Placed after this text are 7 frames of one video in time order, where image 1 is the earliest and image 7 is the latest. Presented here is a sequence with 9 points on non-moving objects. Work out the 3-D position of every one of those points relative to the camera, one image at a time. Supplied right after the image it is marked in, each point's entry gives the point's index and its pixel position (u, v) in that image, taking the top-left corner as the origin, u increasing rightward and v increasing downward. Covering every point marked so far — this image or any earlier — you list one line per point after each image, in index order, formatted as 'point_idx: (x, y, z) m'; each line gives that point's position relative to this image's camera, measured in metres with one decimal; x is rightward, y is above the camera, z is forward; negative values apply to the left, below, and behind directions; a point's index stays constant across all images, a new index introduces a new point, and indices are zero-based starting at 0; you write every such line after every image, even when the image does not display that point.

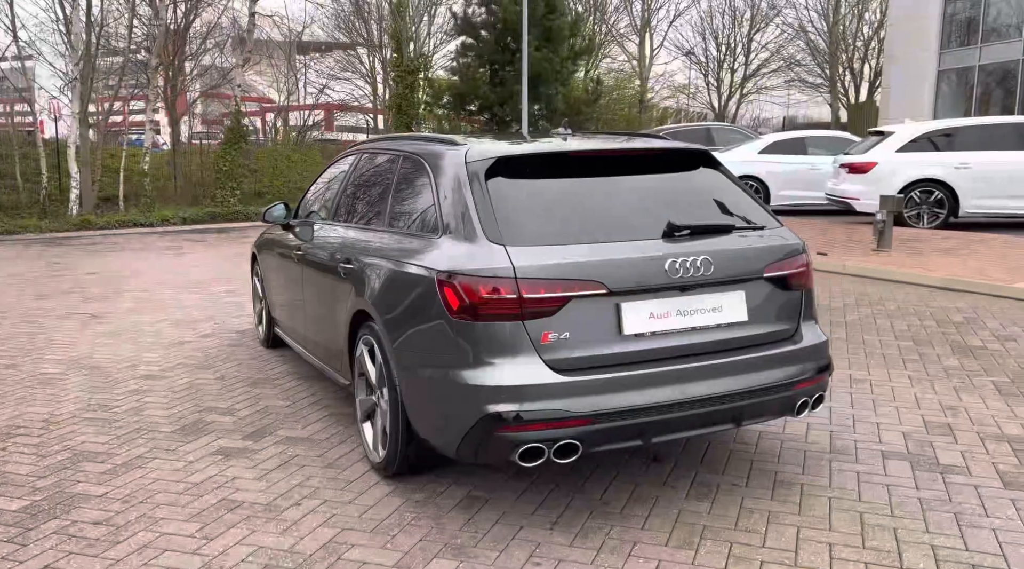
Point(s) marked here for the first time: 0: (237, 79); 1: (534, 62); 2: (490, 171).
0: (-6.2, +4.6, +19.7) m
1: (+0.4, +5.0, +19.9) m
2: (-0.1, +0.5, +4.1) m
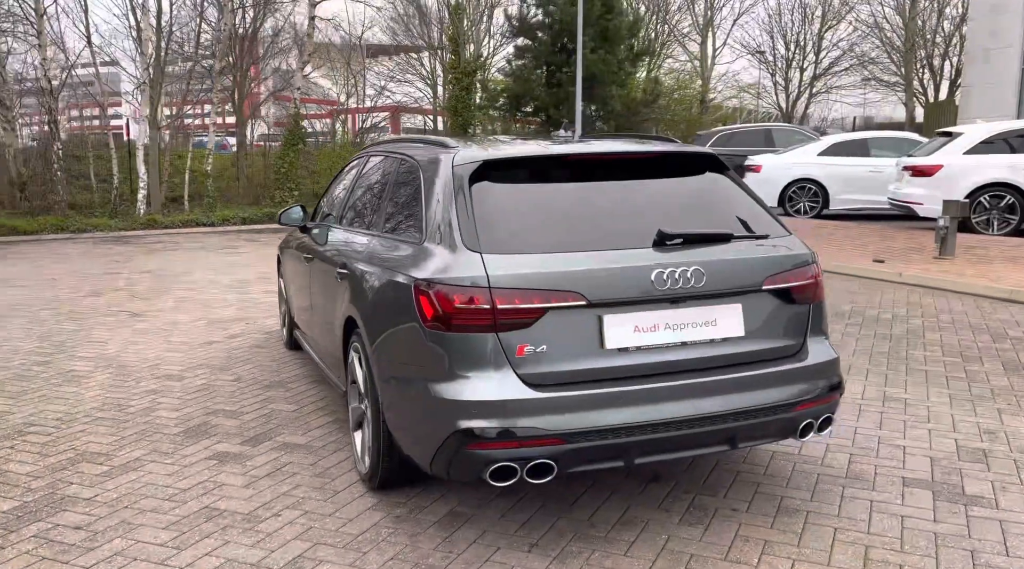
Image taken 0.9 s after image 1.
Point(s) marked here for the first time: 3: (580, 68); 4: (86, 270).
0: (-4.9, +4.6, +20.0) m
1: (+1.7, +4.9, +19.7) m
2: (-0.2, +0.5, +3.9) m
3: (+1.4, +4.4, +18.0) m
4: (-6.0, +0.2, +12.6) m
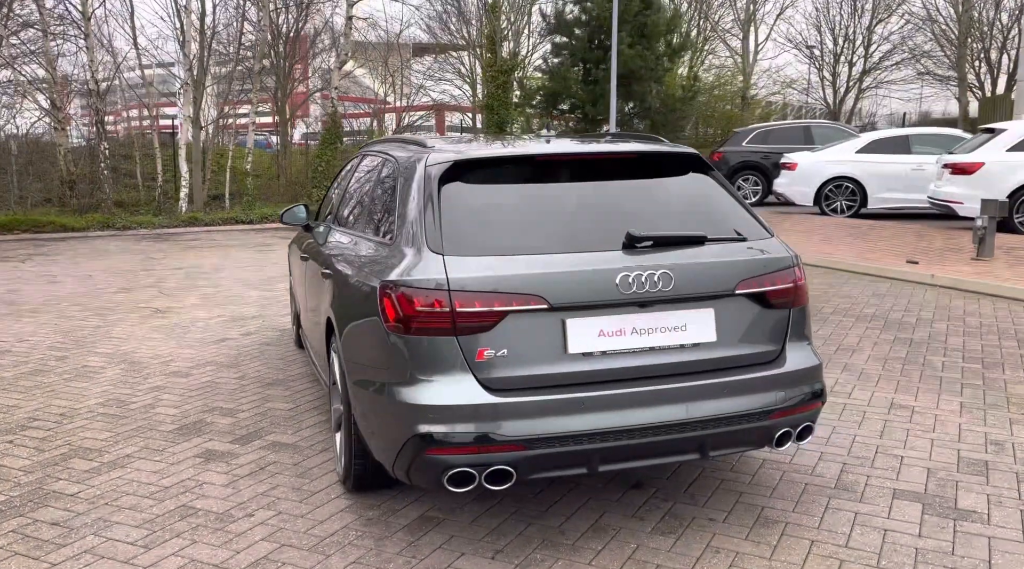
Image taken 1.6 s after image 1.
0: (-4.0, +4.6, +20.2) m
1: (+2.5, +4.9, +19.5) m
2: (-0.3, +0.5, +3.9) m
3: (+2.1, +4.4, +17.9) m
4: (-5.6, +0.3, +12.8) m
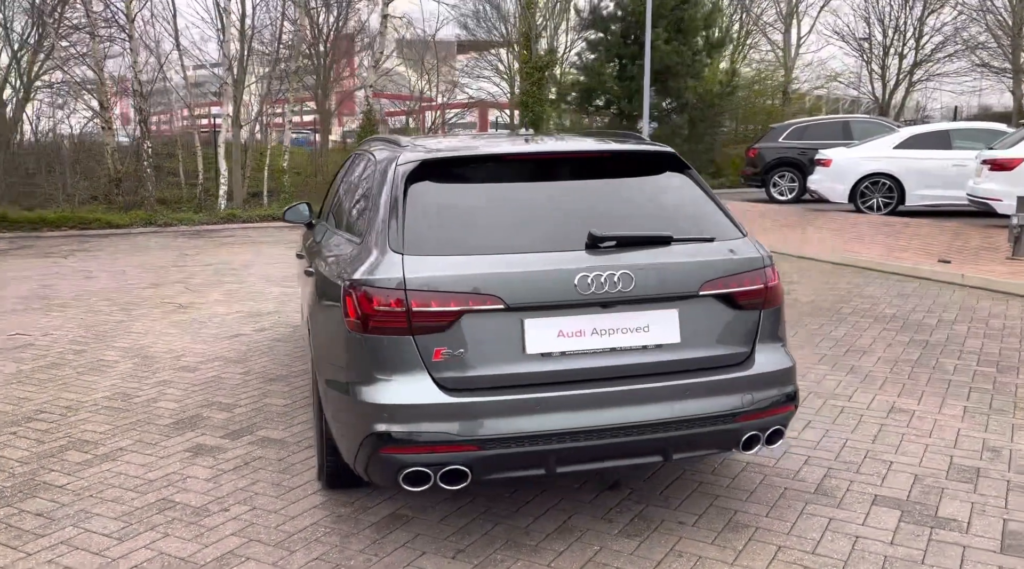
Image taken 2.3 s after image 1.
0: (-3.2, +4.7, +20.4) m
1: (+3.3, +5.0, +19.3) m
2: (-0.4, +0.5, +3.9) m
3: (+2.7, +4.4, +17.7) m
4: (-5.3, +0.3, +13.1) m
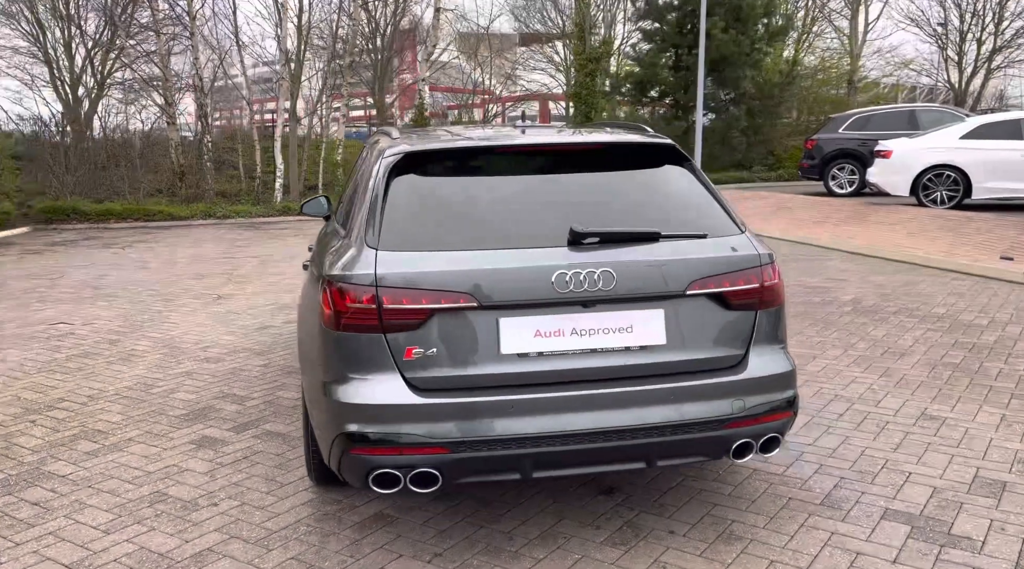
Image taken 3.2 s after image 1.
0: (-2.0, +4.9, +20.4) m
1: (+4.4, +5.1, +18.8) m
2: (-0.5, +0.5, +3.8) m
3: (+3.8, +4.5, +17.3) m
4: (-4.6, +0.5, +13.4) m
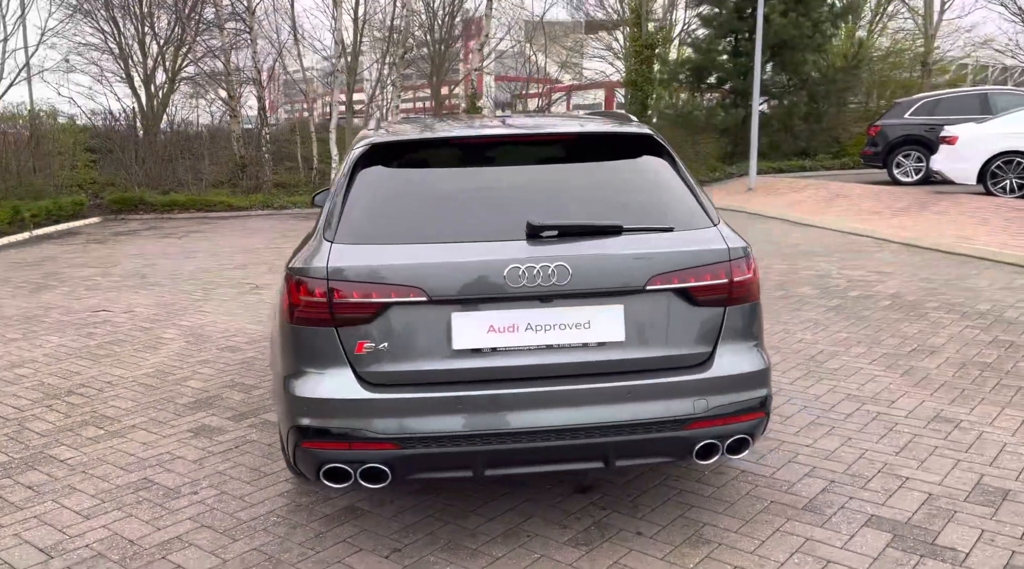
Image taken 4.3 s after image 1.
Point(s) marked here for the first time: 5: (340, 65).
0: (-0.7, +5.1, +20.4) m
1: (+5.6, +5.2, +18.3) m
2: (-0.6, +0.5, +3.7) m
3: (+4.8, +4.7, +16.8) m
4: (-3.9, +0.6, +13.7) m
5: (-3.7, +4.8, +19.4) m
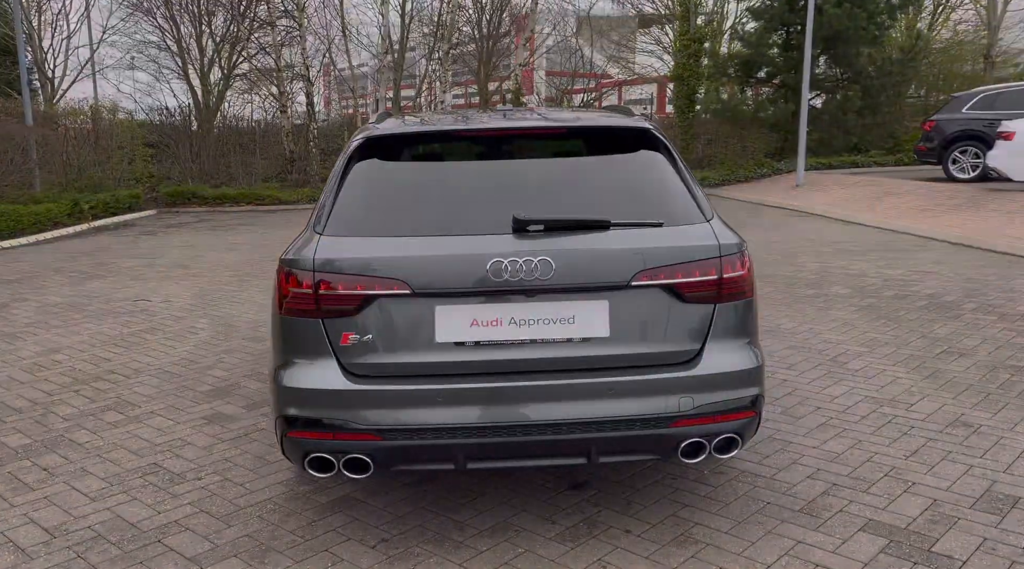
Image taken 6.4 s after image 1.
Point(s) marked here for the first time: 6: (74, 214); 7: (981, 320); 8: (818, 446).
0: (+0.4, +5.2, +20.4) m
1: (+6.5, +5.3, +17.9) m
2: (-0.6, +0.6, +3.8) m
3: (+5.6, +4.7, +16.4) m
4: (-3.3, +0.8, +13.9) m
5: (-2.7, +4.9, +19.6) m
6: (-7.7, +1.2, +15.6) m
7: (+3.6, -0.3, +6.8) m
8: (+1.5, -0.8, +4.3) m
